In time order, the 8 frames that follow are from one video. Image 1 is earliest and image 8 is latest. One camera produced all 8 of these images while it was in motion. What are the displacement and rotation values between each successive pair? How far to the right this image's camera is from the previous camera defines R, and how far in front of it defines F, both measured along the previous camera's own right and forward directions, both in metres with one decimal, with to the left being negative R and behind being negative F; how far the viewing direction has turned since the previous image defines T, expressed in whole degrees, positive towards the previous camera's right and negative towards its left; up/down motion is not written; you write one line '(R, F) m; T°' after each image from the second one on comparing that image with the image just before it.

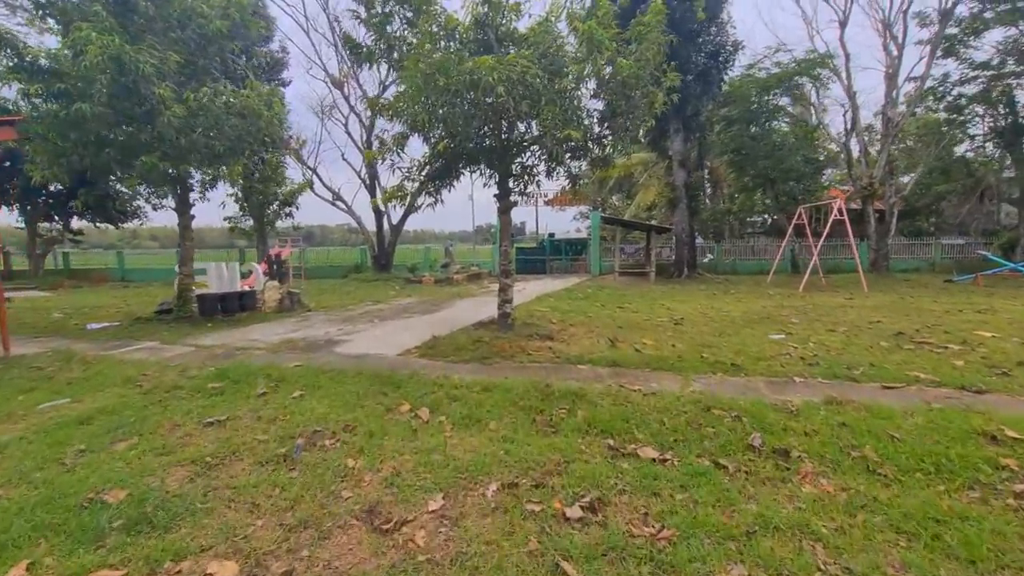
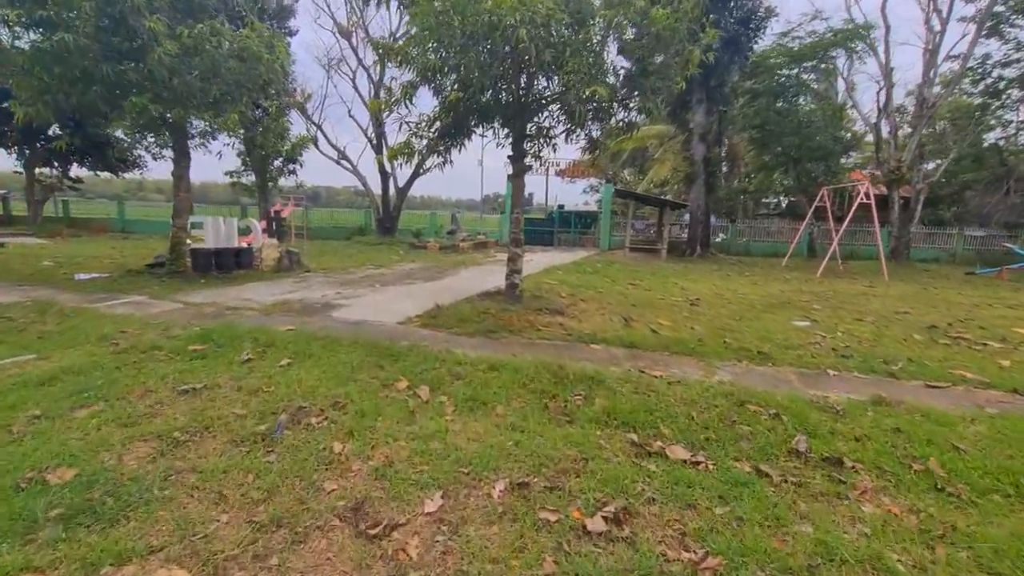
(-0.1, +0.4) m; 0°
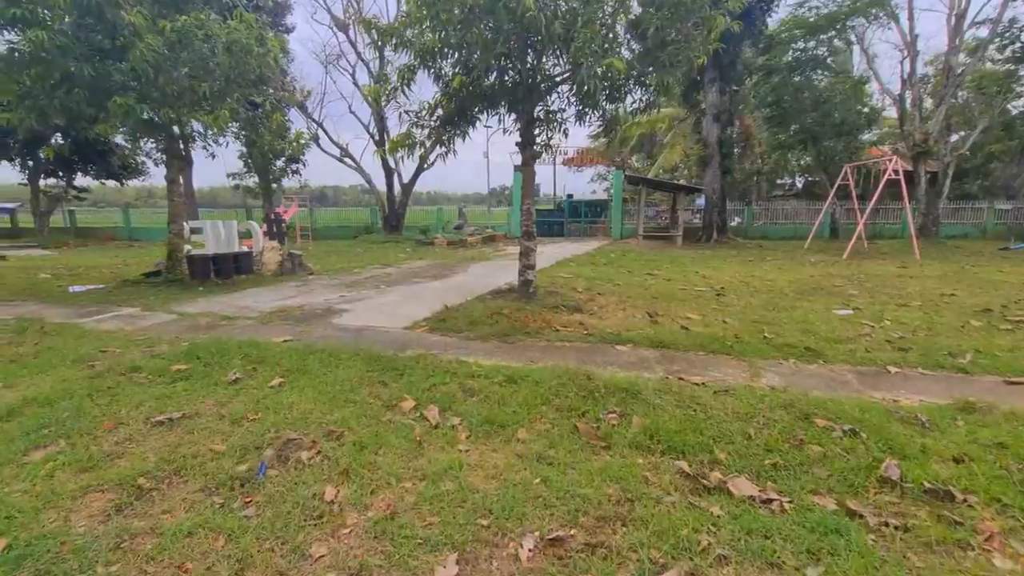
(0.0, +0.5) m; -1°
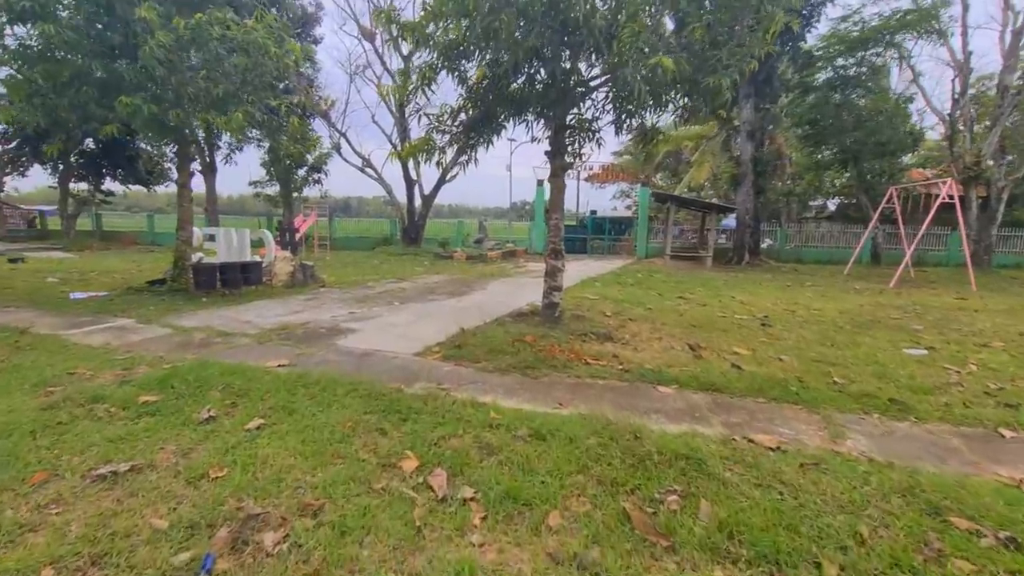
(-0.1, +0.6) m; -2°
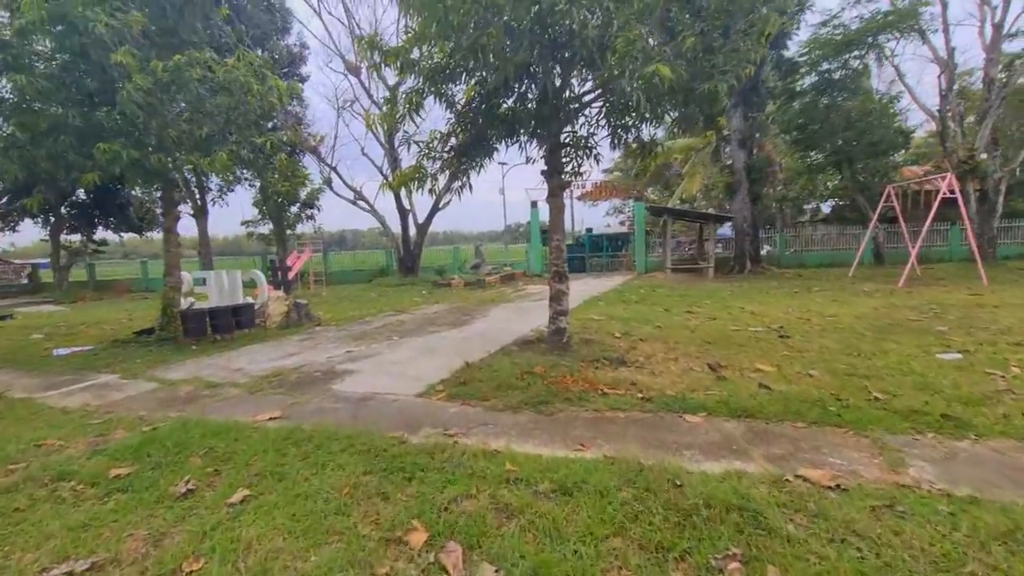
(0.0, +0.3) m; 0°
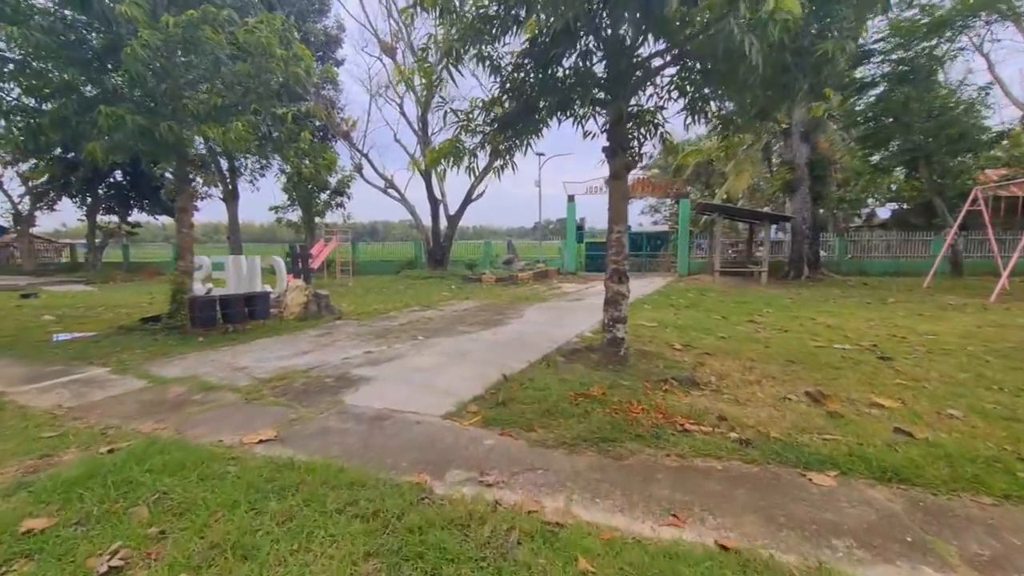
(-0.2, +0.9) m; -3°
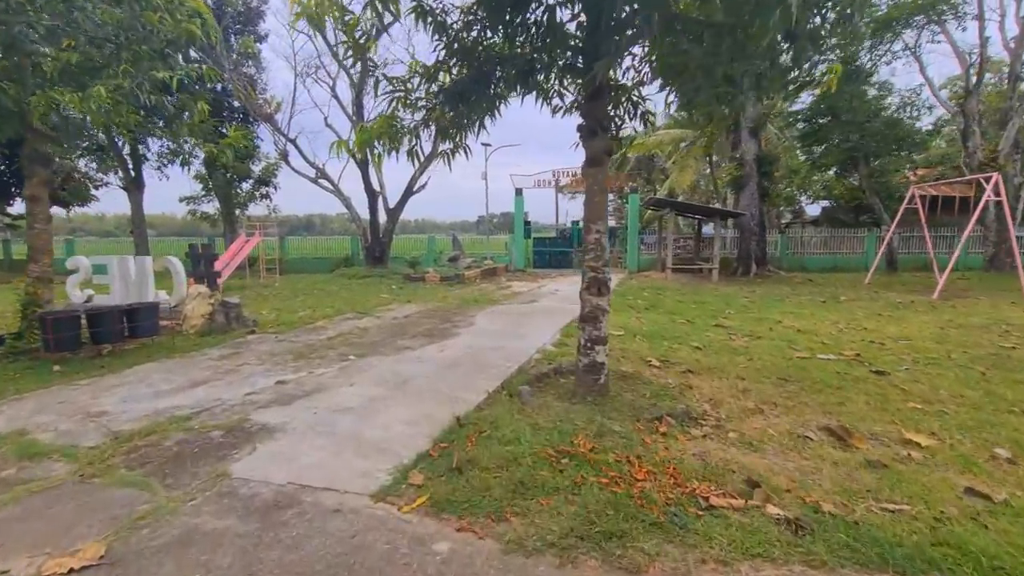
(-0.1, +1.0) m; +7°
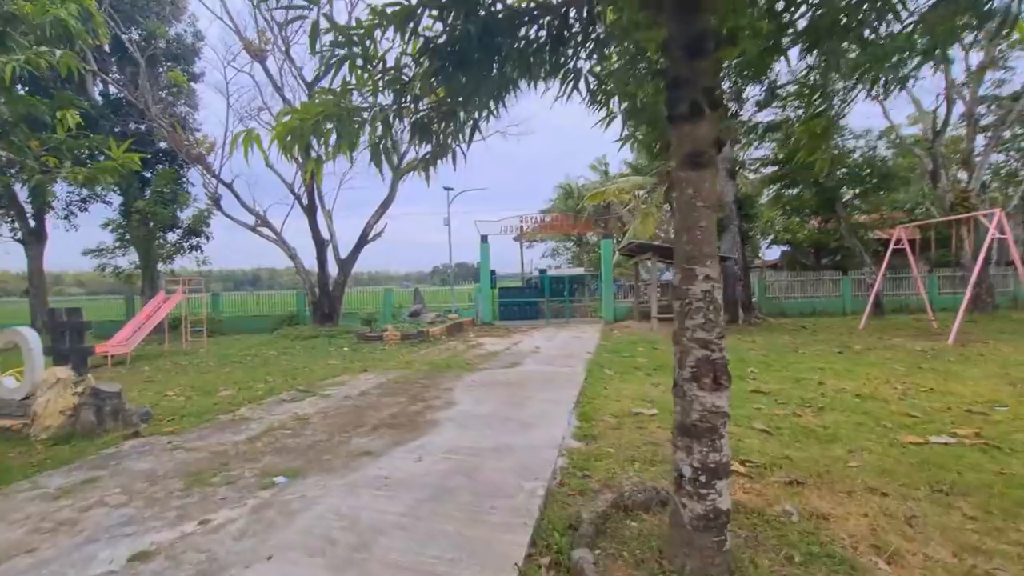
(-0.4, +1.7) m; +5°
